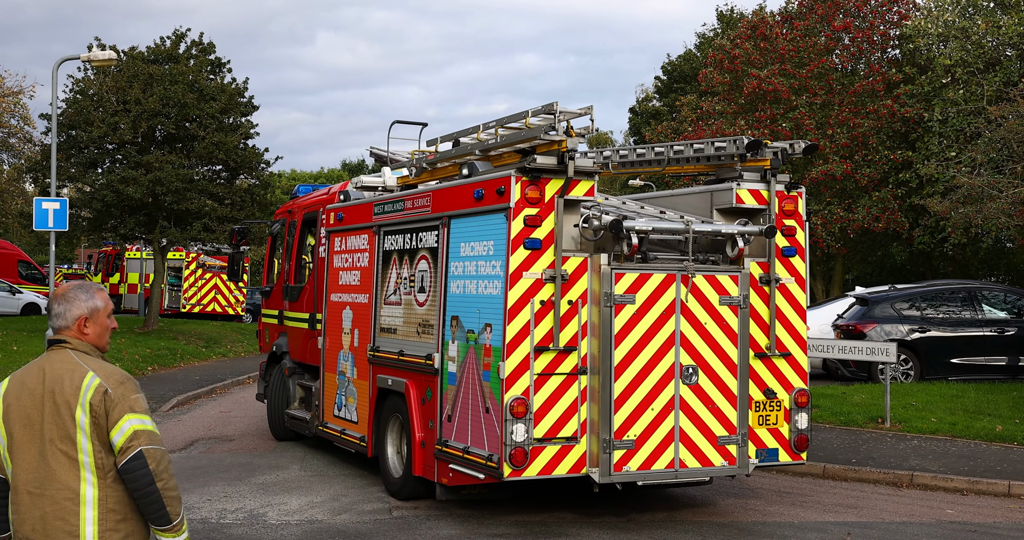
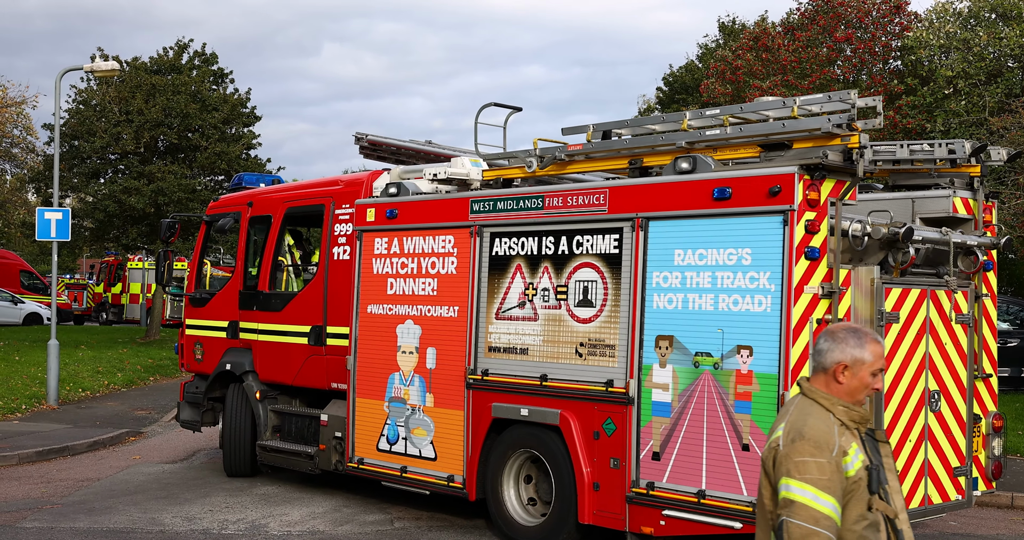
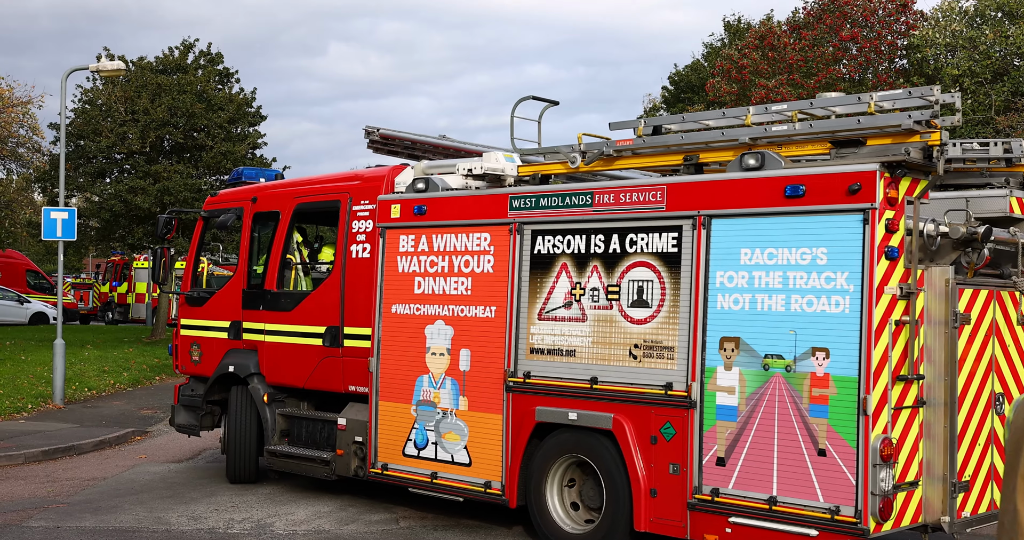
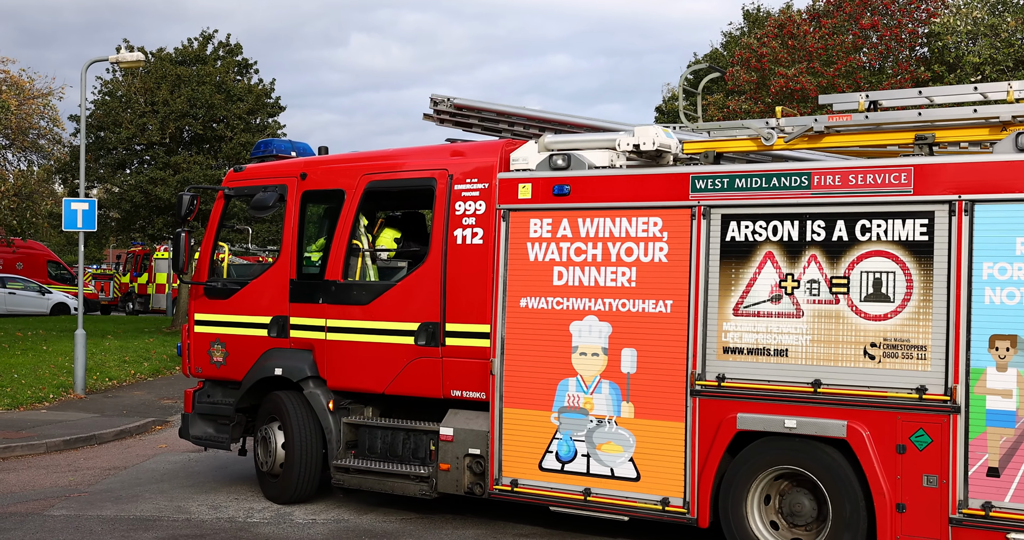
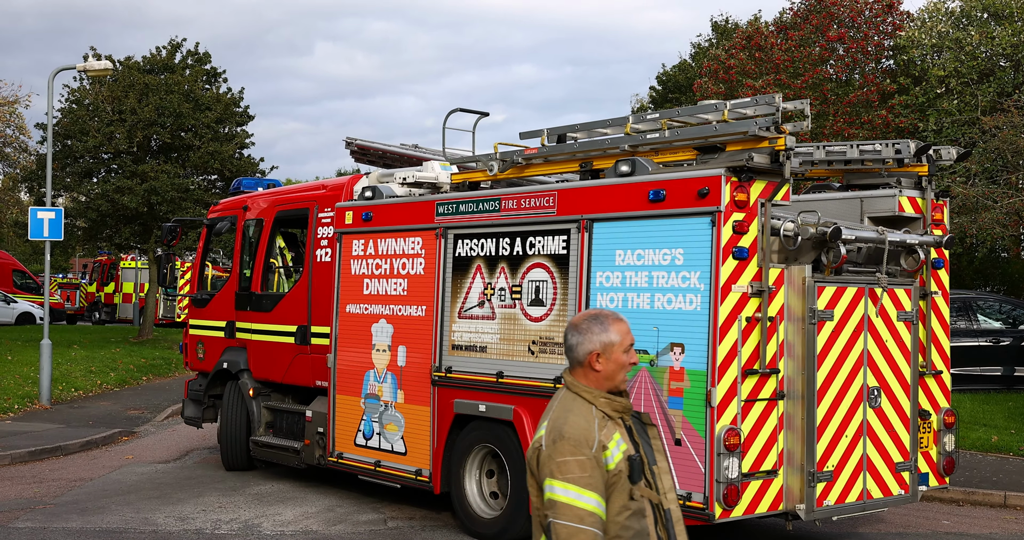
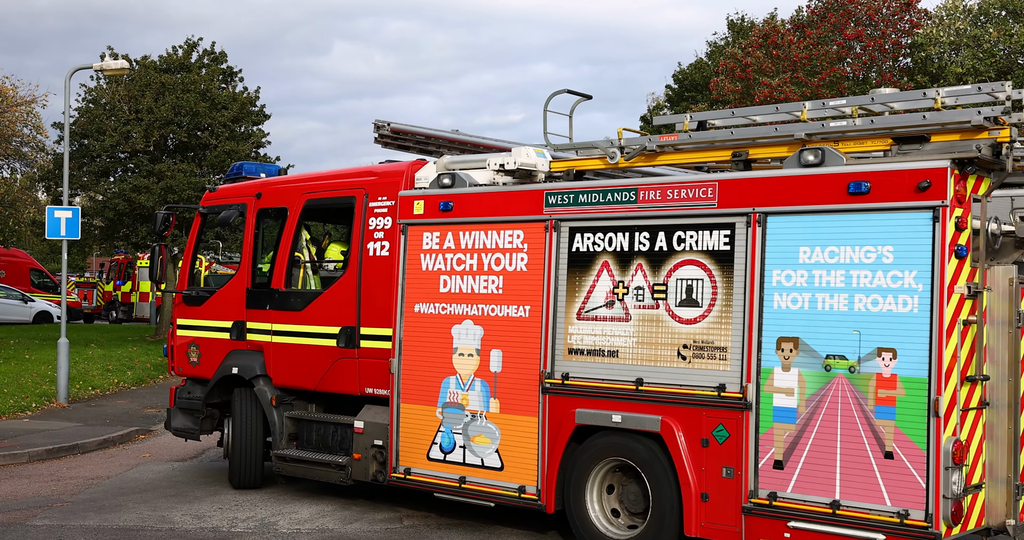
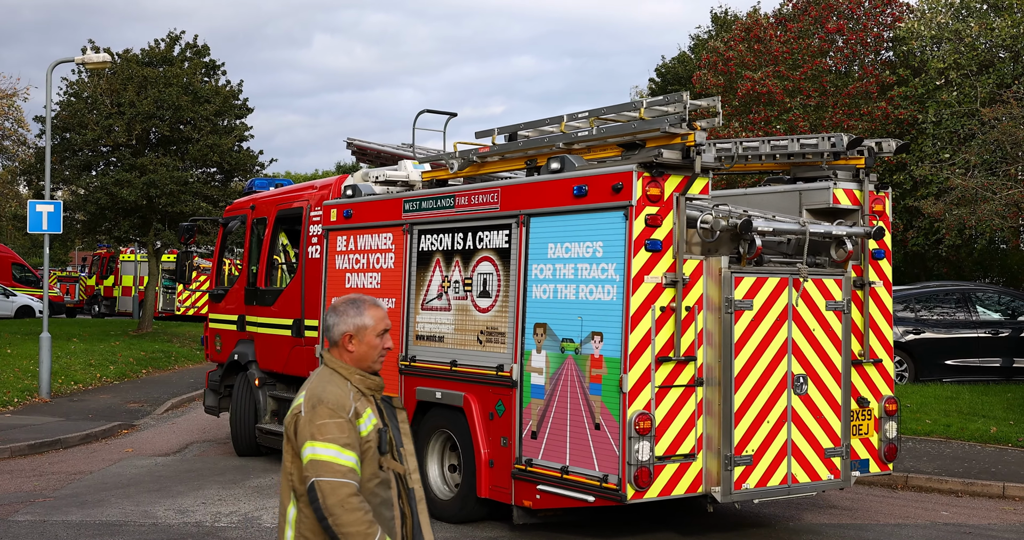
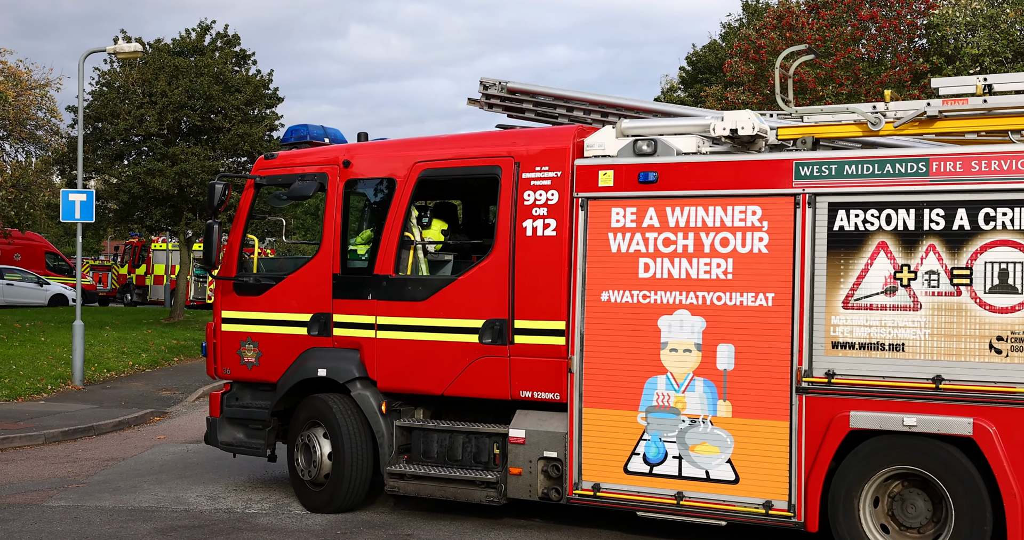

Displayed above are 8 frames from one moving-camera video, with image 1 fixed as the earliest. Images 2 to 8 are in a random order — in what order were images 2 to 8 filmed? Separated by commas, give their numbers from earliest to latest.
7, 5, 2, 3, 6, 4, 8
